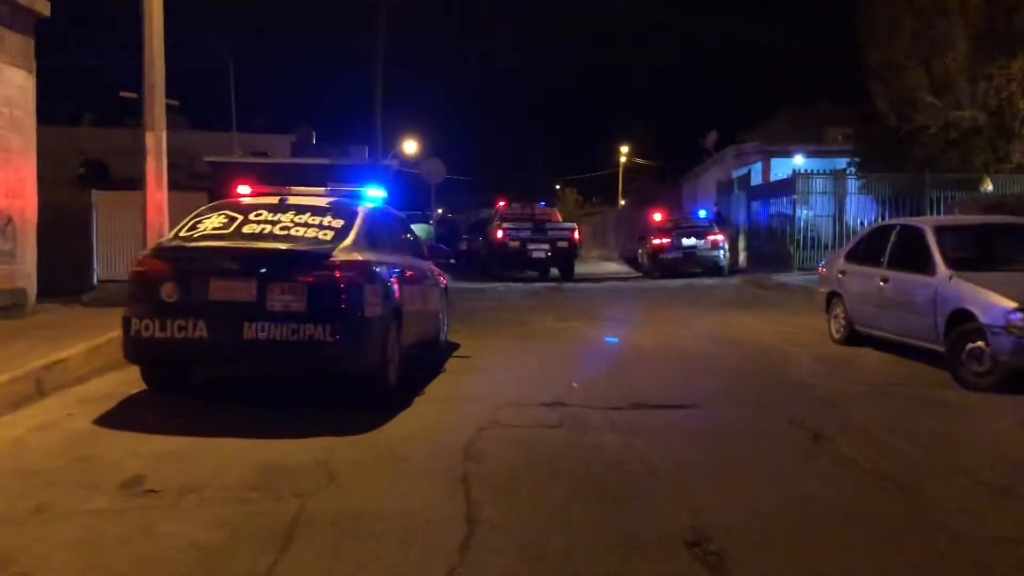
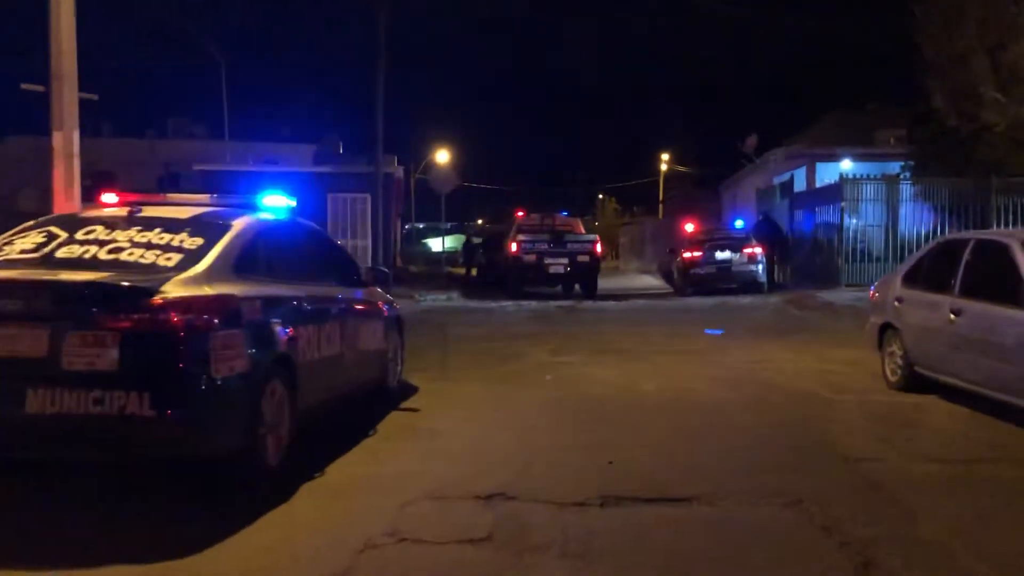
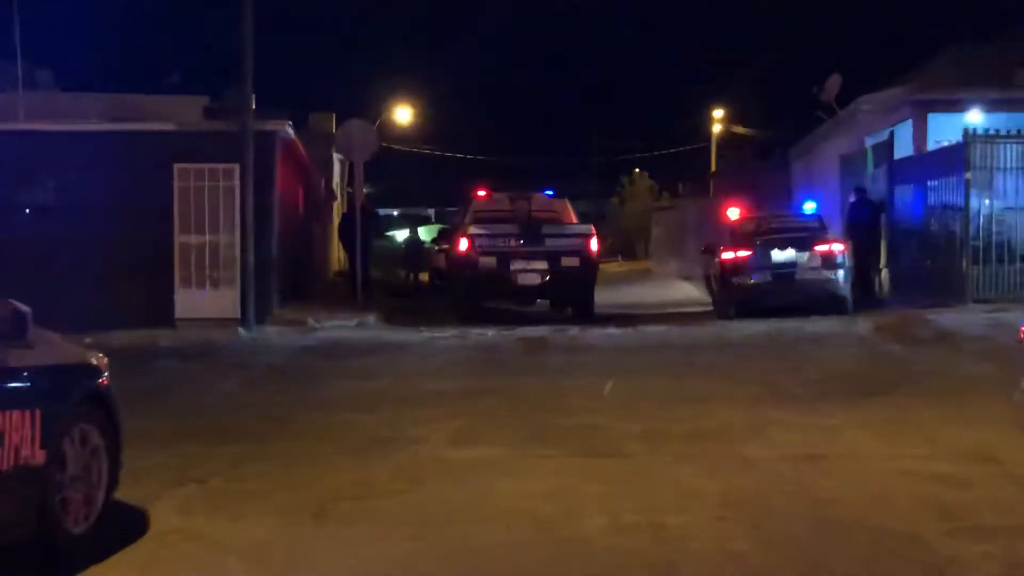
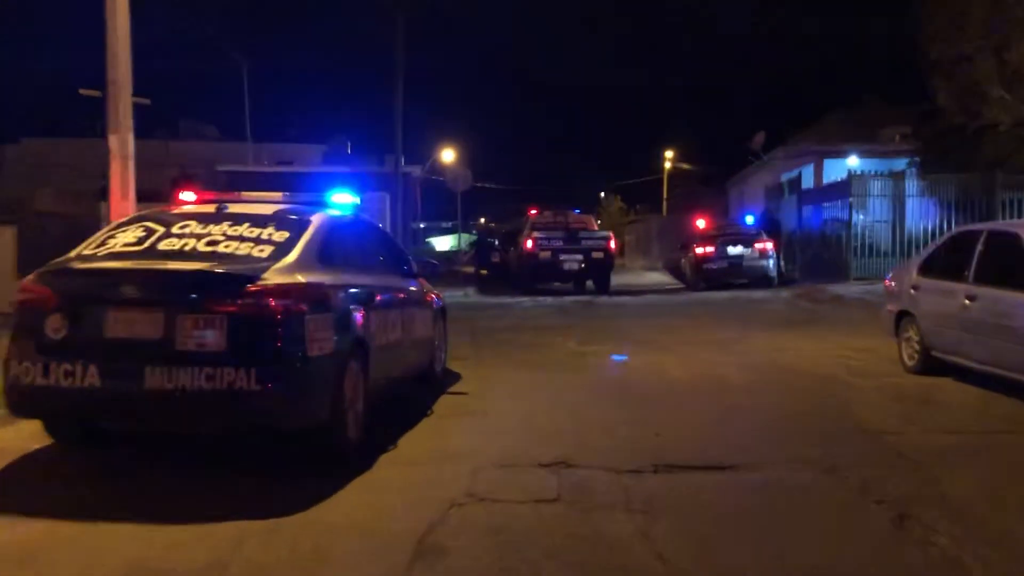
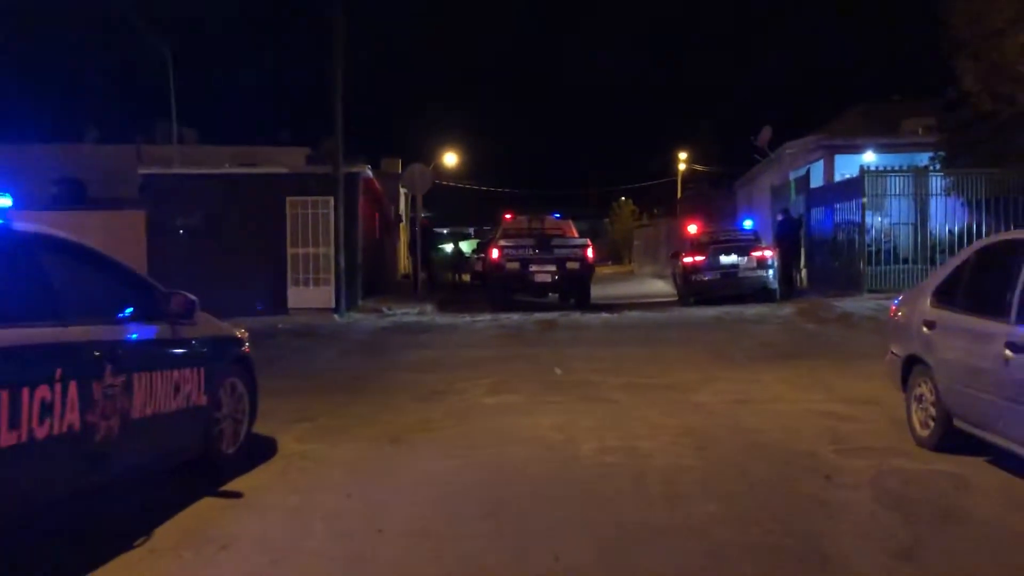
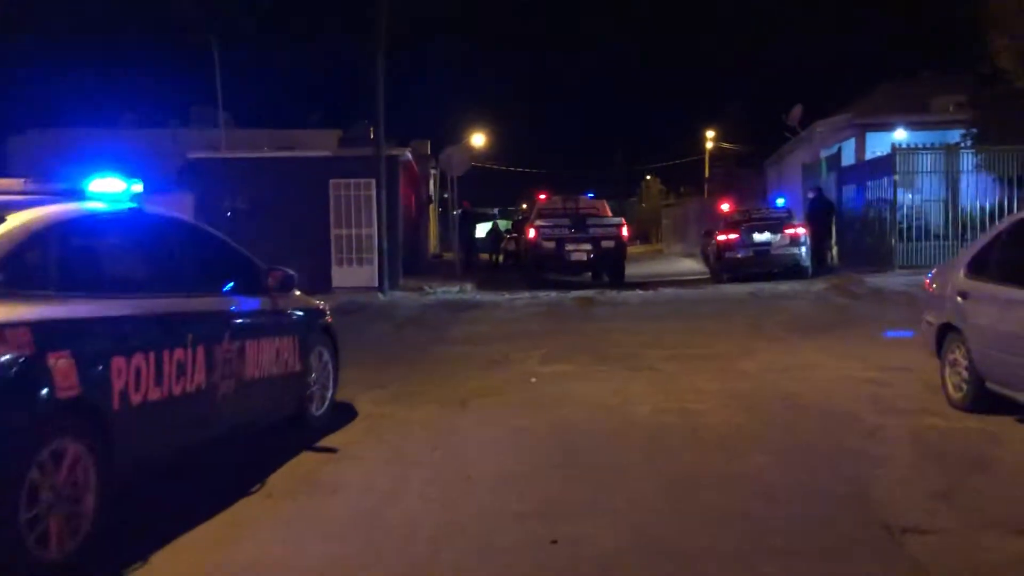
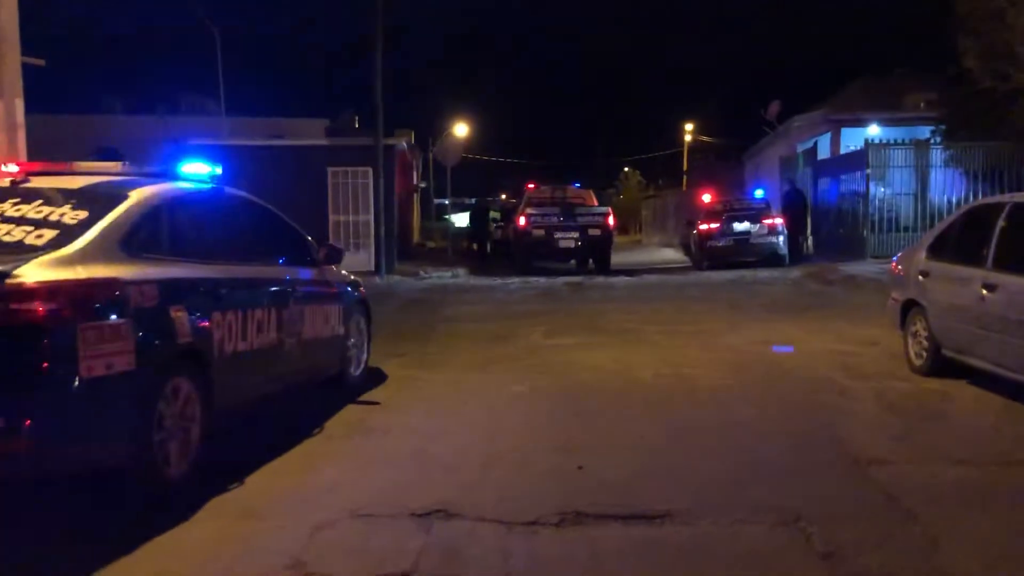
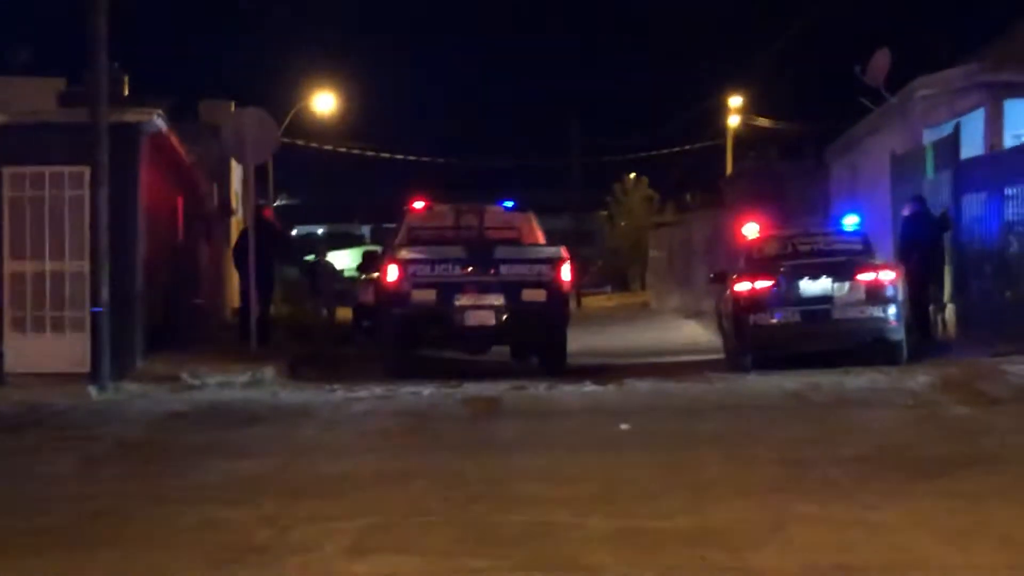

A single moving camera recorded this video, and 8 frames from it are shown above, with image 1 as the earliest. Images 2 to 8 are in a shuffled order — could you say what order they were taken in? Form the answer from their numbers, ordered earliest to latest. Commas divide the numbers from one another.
4, 2, 7, 6, 5, 3, 8
